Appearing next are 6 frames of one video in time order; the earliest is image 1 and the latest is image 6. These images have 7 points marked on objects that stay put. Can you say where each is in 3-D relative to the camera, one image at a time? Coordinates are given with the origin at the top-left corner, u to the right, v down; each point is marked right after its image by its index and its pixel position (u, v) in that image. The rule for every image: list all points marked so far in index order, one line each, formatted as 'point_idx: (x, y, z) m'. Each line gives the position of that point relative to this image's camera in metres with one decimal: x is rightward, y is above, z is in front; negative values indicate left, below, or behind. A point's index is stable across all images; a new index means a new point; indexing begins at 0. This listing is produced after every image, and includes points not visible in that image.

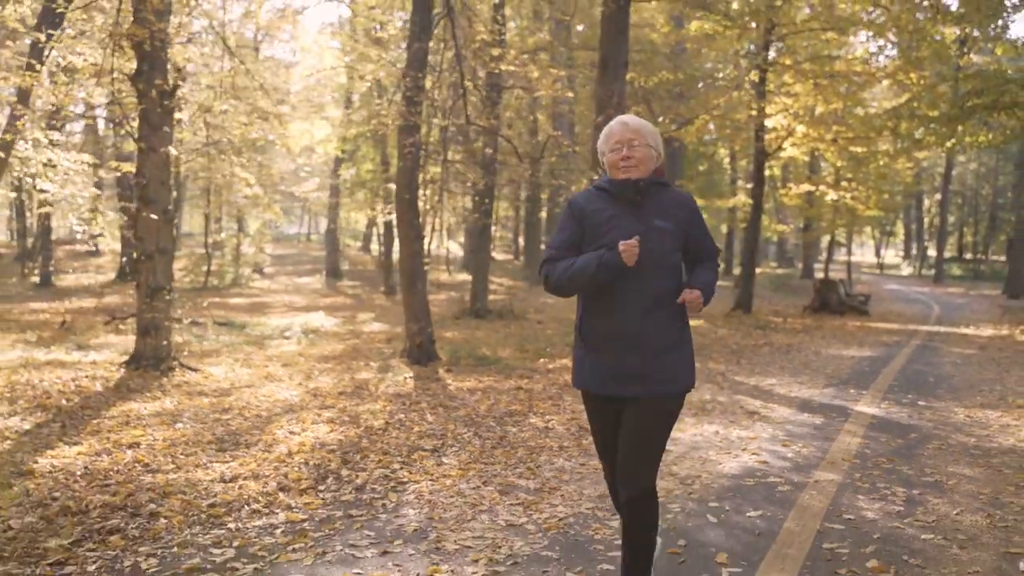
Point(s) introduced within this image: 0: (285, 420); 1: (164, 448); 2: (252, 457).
0: (-1.8, -1.1, +6.9) m
1: (-2.5, -1.1, +6.0) m
2: (-1.7, -1.1, +5.5) m
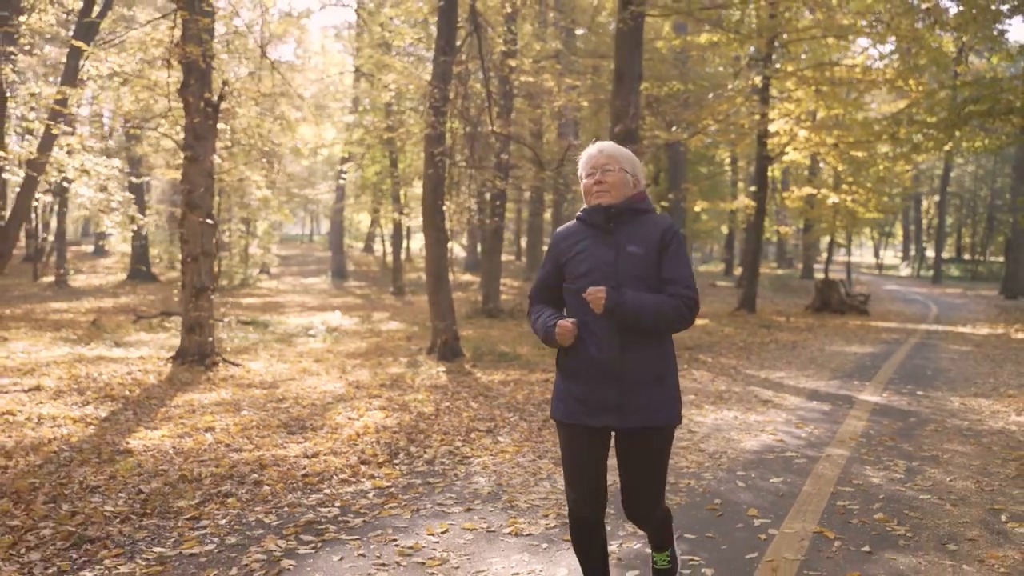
0: (-1.5, -1.1, +7.5) m
1: (-2.2, -1.1, +6.7) m
2: (-1.4, -1.1, +6.1) m
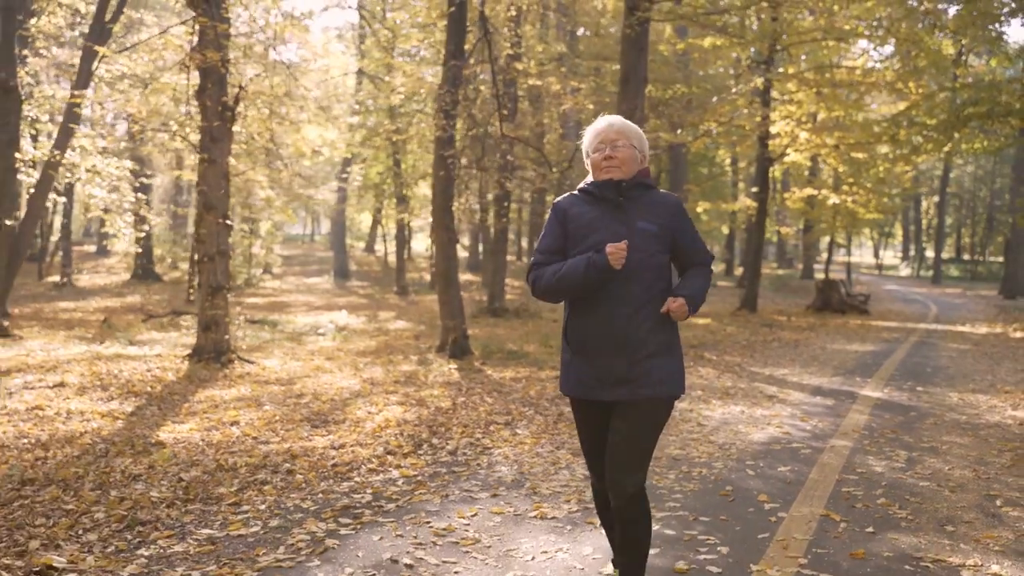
0: (-1.4, -1.1, +7.8) m
1: (-2.0, -1.1, +6.9) m
2: (-1.2, -1.1, +6.4) m
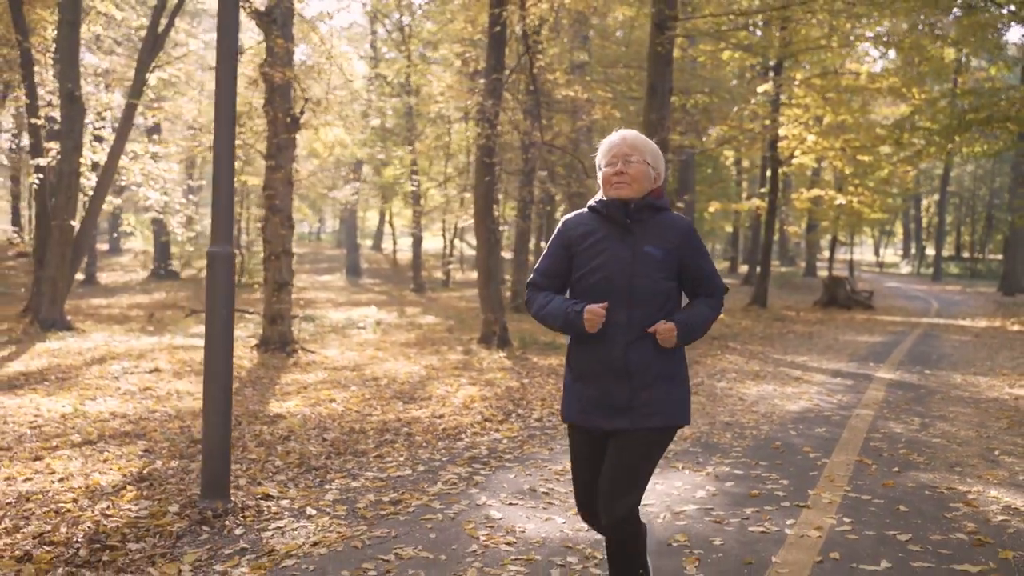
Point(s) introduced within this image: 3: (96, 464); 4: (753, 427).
0: (-0.8, -1.0, +8.8) m
1: (-1.4, -1.1, +8.0) m
2: (-0.6, -1.0, +7.4) m
3: (-2.8, -1.2, +5.6) m
4: (+1.8, -1.0, +6.2) m
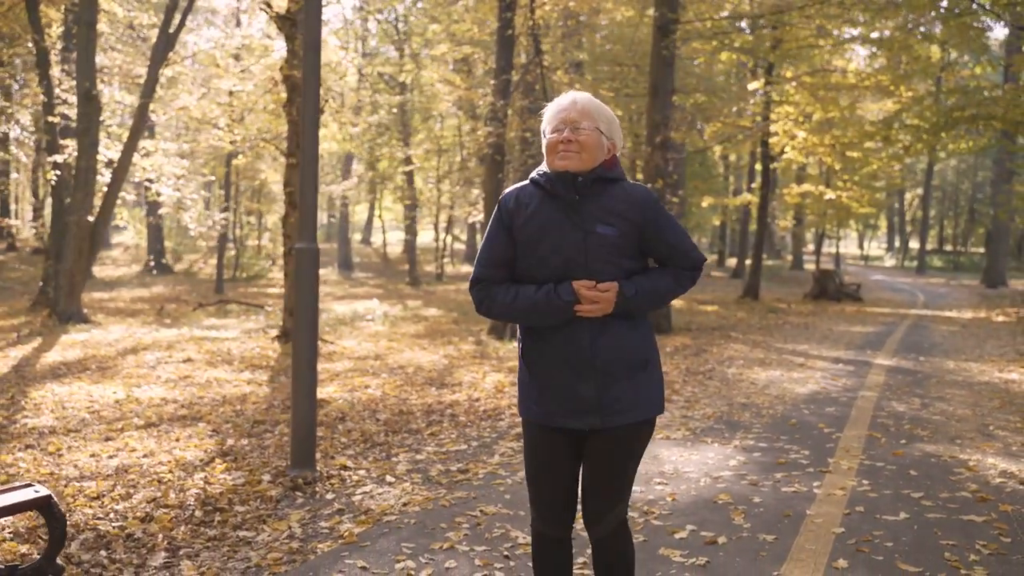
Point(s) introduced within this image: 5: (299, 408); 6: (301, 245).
0: (-0.6, -0.9, +9.4) m
1: (-1.2, -1.0, +8.5) m
2: (-0.4, -1.0, +8.0) m
3: (-2.5, -1.1, +6.0) m
4: (+2.1, -1.0, +6.7) m
5: (-1.2, -0.7, +4.7) m
6: (-1.2, +0.2, +4.7) m
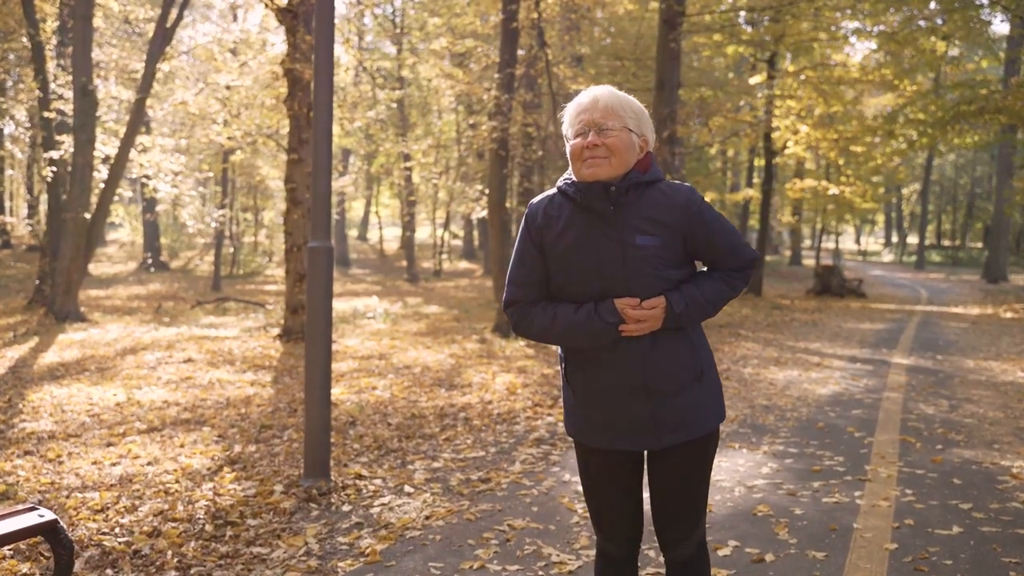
0: (-0.5, -0.9, +9.1) m
1: (-1.1, -1.0, +8.3) m
2: (-0.3, -0.9, +7.7) m
3: (-2.3, -1.1, +5.8) m
4: (+2.2, -0.9, +6.5) m
5: (-1.1, -0.7, +4.5) m
6: (-1.0, +0.2, +4.4) m
